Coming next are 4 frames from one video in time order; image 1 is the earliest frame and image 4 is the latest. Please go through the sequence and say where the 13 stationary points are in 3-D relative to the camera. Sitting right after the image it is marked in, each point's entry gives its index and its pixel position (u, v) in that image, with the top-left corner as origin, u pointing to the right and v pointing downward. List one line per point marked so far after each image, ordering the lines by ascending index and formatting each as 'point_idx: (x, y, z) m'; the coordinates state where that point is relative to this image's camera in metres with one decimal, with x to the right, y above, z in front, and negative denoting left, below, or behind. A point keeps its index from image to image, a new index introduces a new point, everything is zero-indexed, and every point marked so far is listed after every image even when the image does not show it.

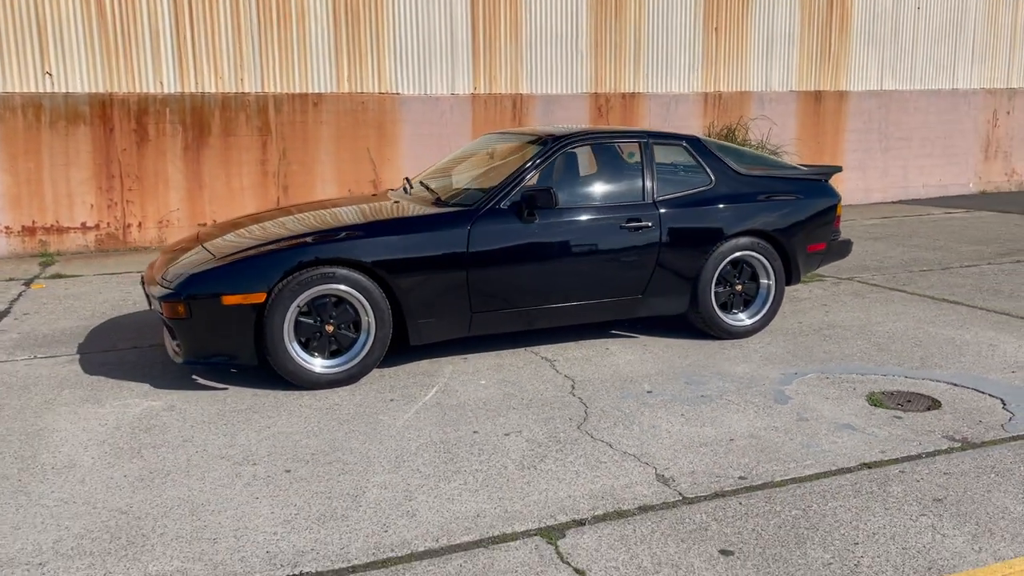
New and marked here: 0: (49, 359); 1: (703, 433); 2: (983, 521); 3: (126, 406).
0: (-3.0, -0.5, +5.9) m
1: (+0.9, -0.7, +4.4) m
2: (+1.8, -0.9, +3.4) m
3: (-2.1, -0.6, +4.9) m
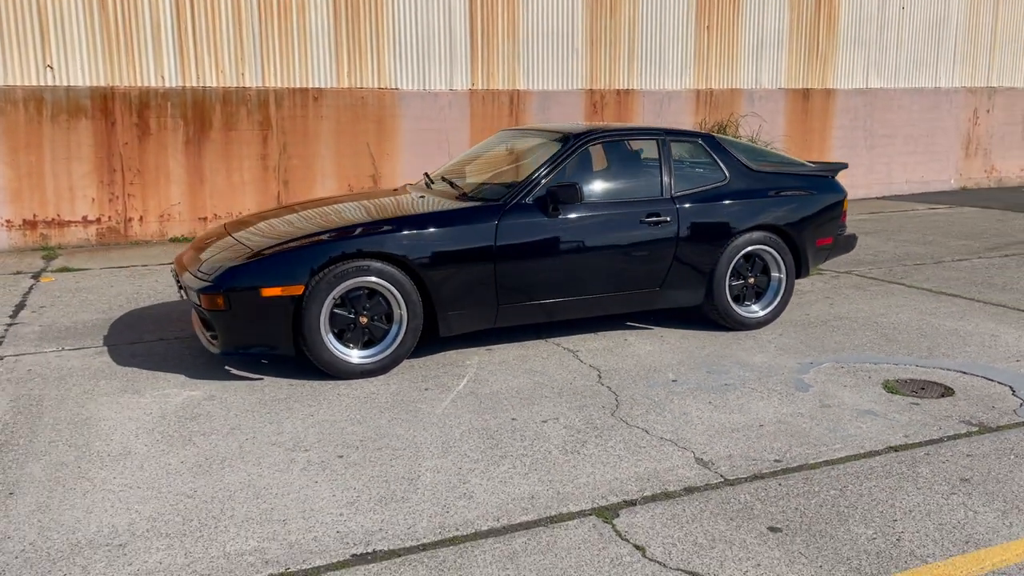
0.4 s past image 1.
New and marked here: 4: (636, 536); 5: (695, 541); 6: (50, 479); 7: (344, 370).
0: (-2.9, -0.4, +6.0) m
1: (+1.1, -0.7, +4.6) m
2: (+2.0, -0.8, +3.6) m
3: (-1.9, -0.6, +5.0) m
4: (+0.5, -0.9, +3.3) m
5: (+0.7, -0.9, +3.3) m
6: (-2.0, -0.8, +3.9) m
7: (-1.0, -0.5, +5.2) m
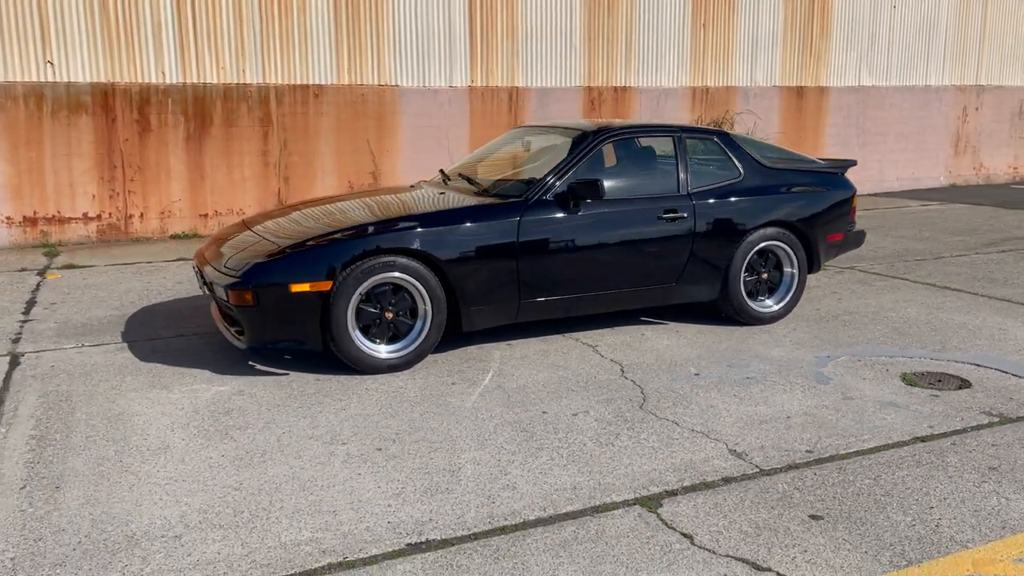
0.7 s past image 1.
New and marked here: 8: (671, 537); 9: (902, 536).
0: (-2.8, -0.4, +6.0) m
1: (+1.3, -0.6, +4.7) m
2: (+2.2, -0.8, +3.7) m
3: (-1.8, -0.6, +5.0) m
4: (+0.6, -0.9, +3.4) m
5: (+0.9, -0.9, +3.4) m
6: (-1.8, -0.8, +3.9) m
7: (-0.8, -0.5, +5.3) m
8: (+0.6, -0.9, +3.3) m
9: (+1.4, -0.9, +3.3) m
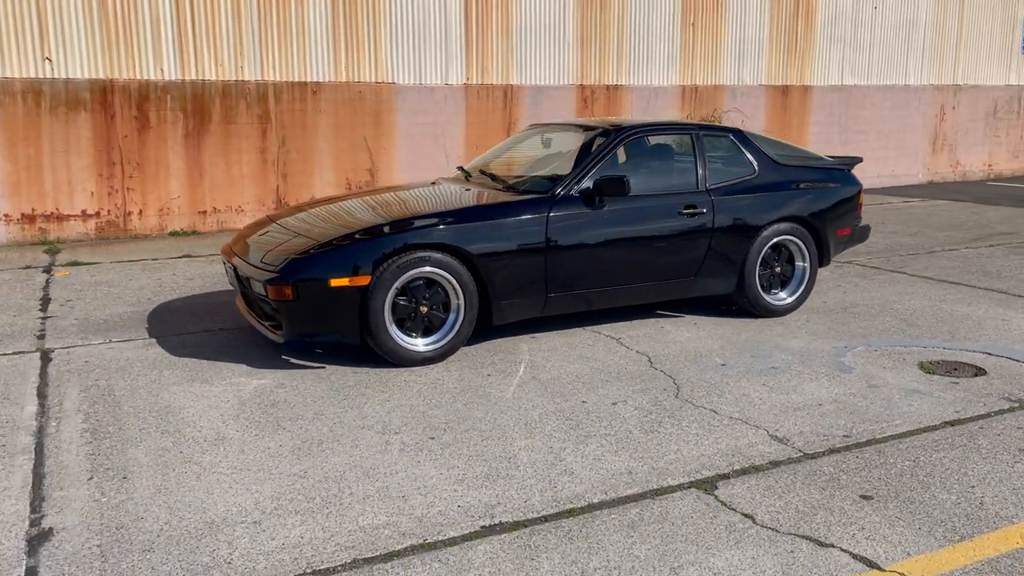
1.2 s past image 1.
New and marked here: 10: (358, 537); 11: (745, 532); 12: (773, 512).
0: (-2.6, -0.4, +6.0) m
1: (+1.5, -0.6, +4.8) m
2: (+2.4, -0.8, +3.9) m
3: (-1.6, -0.5, +5.1) m
4: (+0.9, -0.9, +3.6) m
5: (+1.1, -0.9, +3.5) m
6: (-1.6, -0.8, +4.0) m
7: (-0.6, -0.4, +5.4) m
8: (+0.8, -0.9, +3.5) m
9: (+1.7, -0.9, +3.5) m
10: (-0.6, -0.9, +3.3) m
11: (+0.9, -0.9, +3.3) m
12: (+1.0, -0.9, +3.5) m
